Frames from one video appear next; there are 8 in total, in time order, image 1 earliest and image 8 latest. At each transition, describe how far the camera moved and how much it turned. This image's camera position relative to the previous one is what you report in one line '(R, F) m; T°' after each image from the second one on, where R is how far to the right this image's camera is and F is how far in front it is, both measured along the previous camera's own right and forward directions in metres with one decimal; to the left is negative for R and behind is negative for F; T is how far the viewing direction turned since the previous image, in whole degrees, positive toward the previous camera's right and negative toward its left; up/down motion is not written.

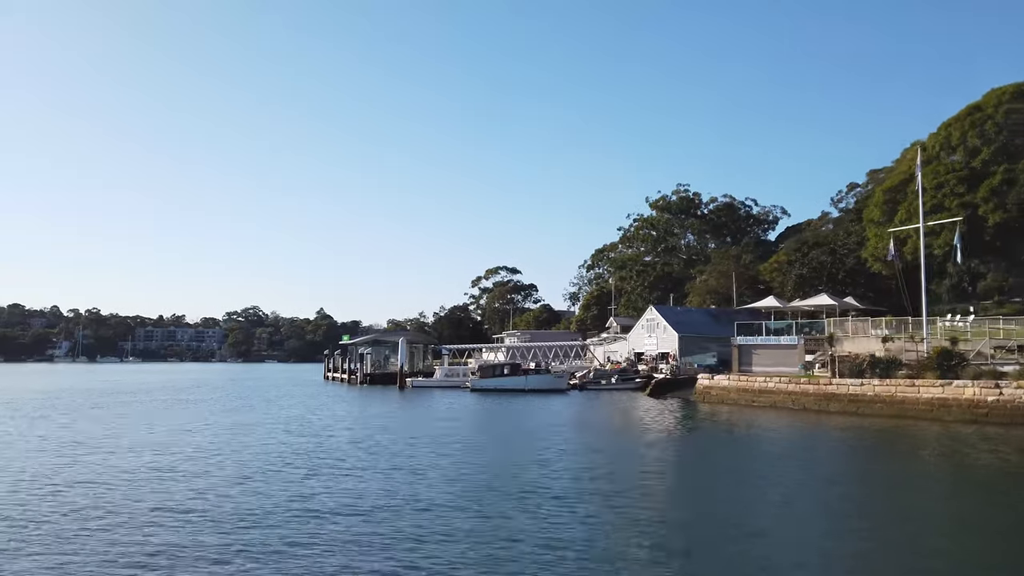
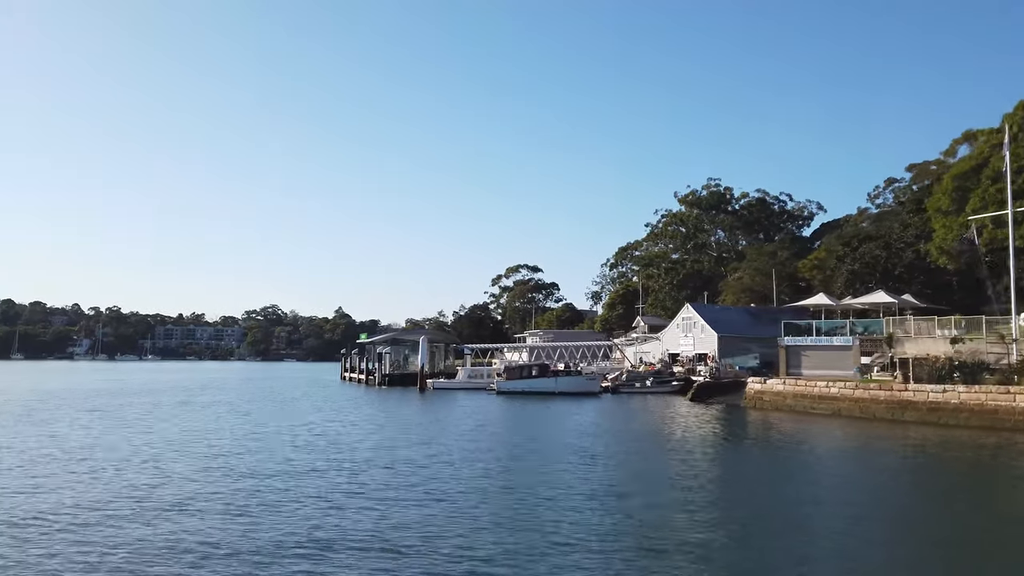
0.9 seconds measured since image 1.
(-0.6, +3.3) m; -1°
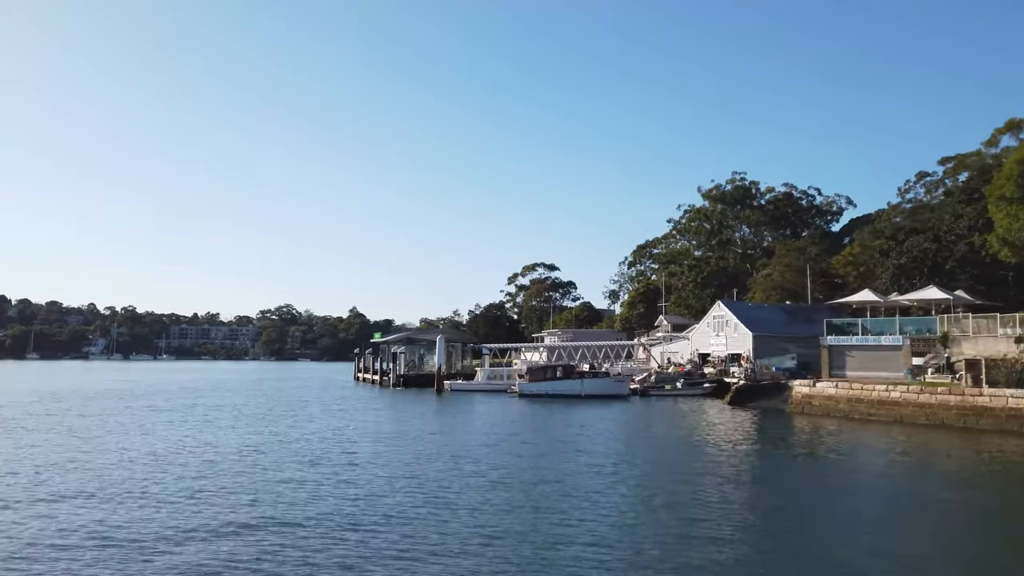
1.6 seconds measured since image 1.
(-0.5, +2.7) m; -1°
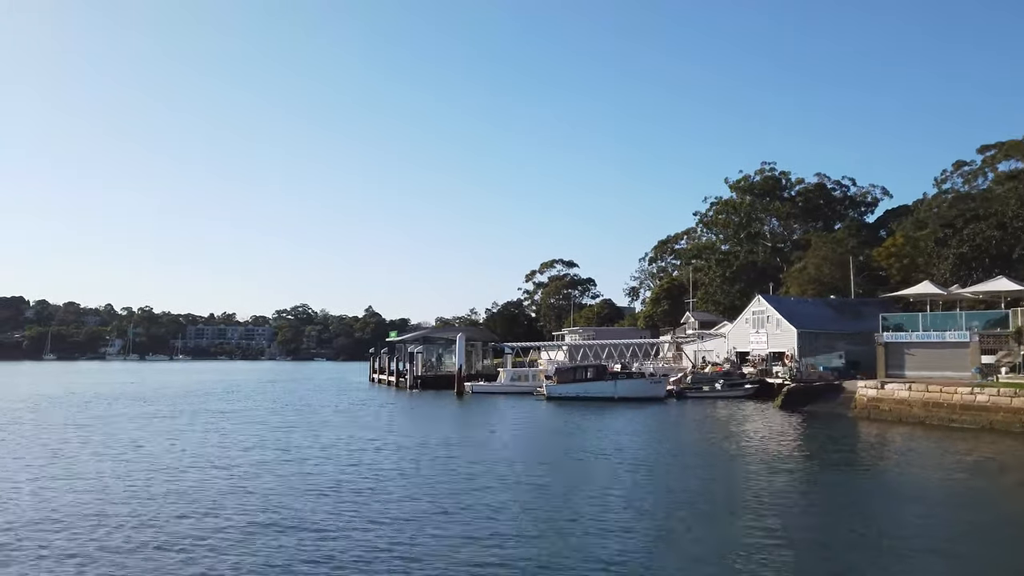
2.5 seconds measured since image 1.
(-0.5, +3.3) m; -1°
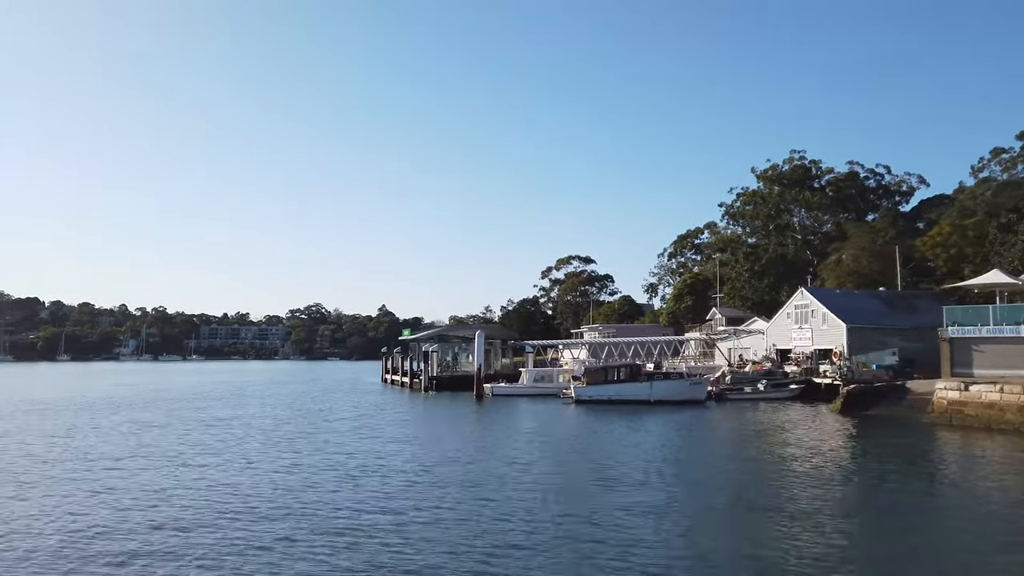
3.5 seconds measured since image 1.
(-0.5, +3.4) m; -1°
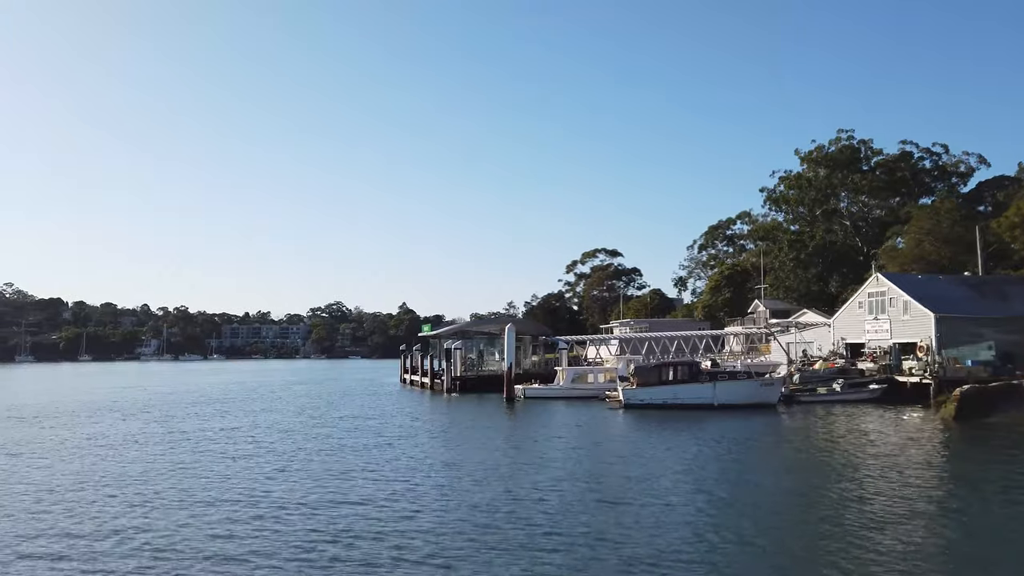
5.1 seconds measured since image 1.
(-0.6, +5.1) m; -1°
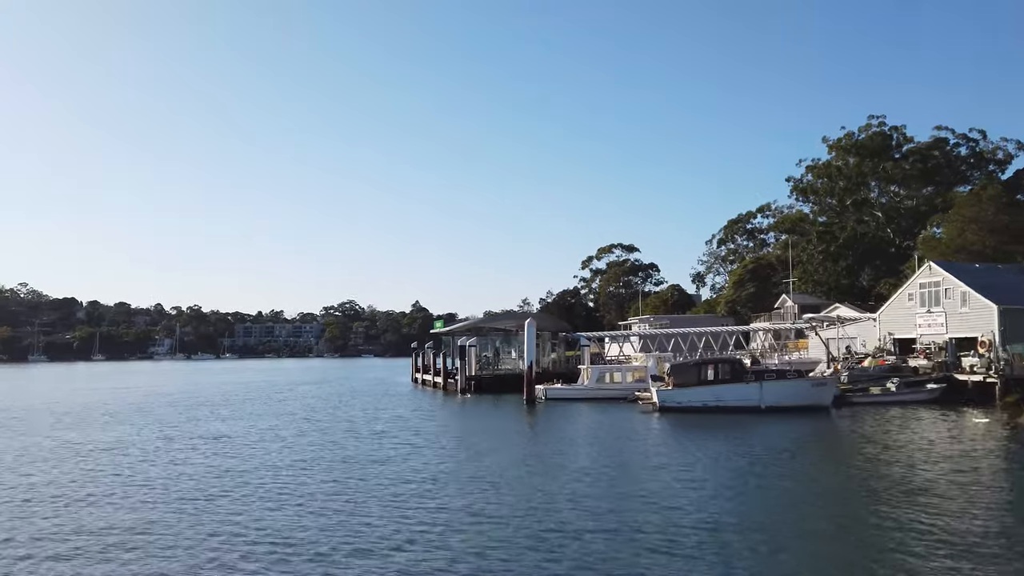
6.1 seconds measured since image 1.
(-0.3, +2.9) m; -1°
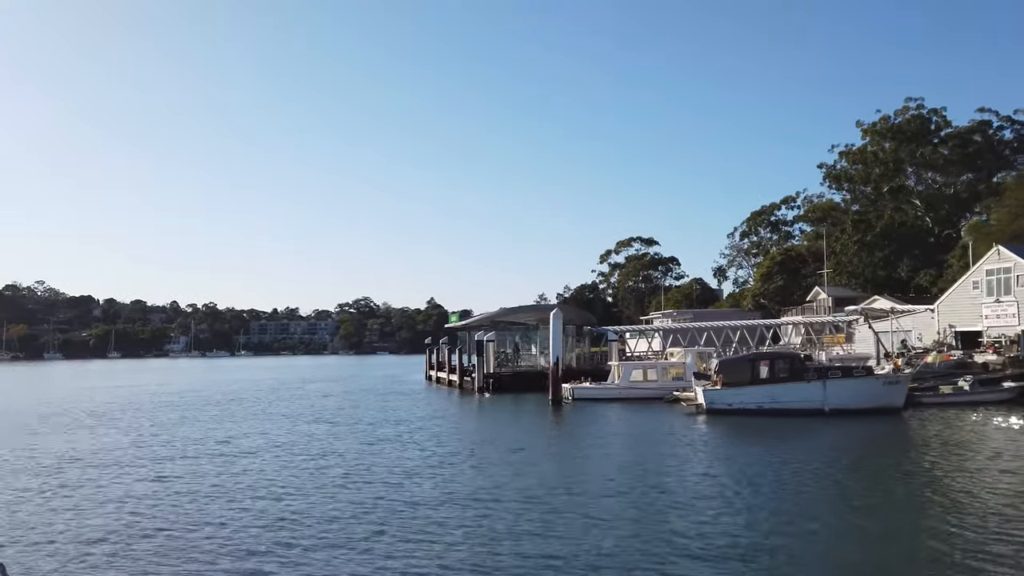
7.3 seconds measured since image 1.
(-0.3, +3.2) m; -1°
